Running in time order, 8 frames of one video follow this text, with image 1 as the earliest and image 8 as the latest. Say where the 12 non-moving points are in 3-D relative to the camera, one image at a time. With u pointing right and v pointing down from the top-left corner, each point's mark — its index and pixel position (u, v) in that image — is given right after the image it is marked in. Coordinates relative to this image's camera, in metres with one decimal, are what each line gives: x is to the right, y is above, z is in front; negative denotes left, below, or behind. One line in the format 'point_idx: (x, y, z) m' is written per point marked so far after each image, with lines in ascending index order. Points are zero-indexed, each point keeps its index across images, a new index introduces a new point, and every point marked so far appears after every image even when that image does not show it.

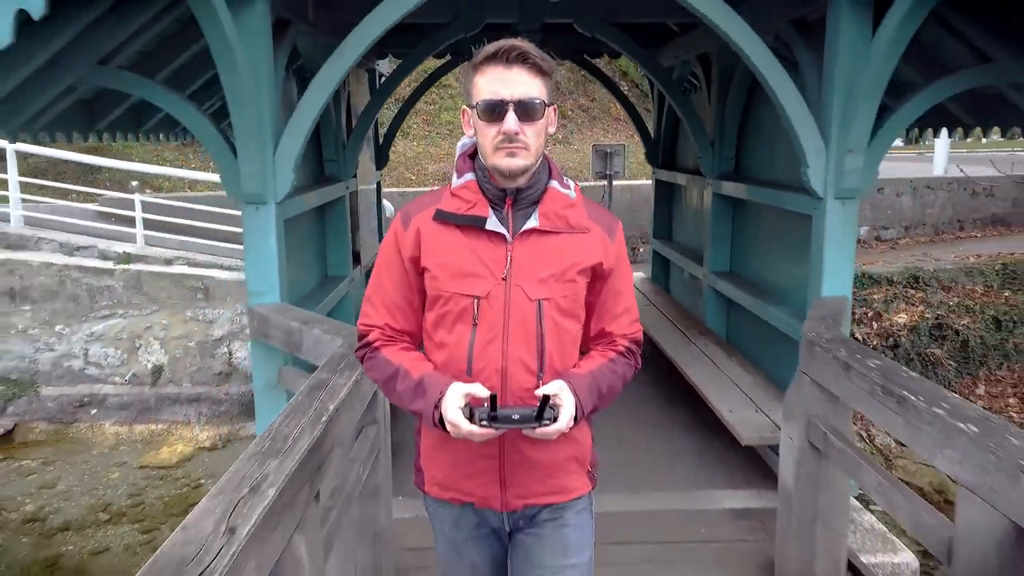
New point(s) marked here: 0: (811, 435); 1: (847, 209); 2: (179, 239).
0: (+0.6, -0.3, +2.3) m
1: (+0.8, +0.2, +2.9) m
2: (-2.0, +0.3, +7.8) m
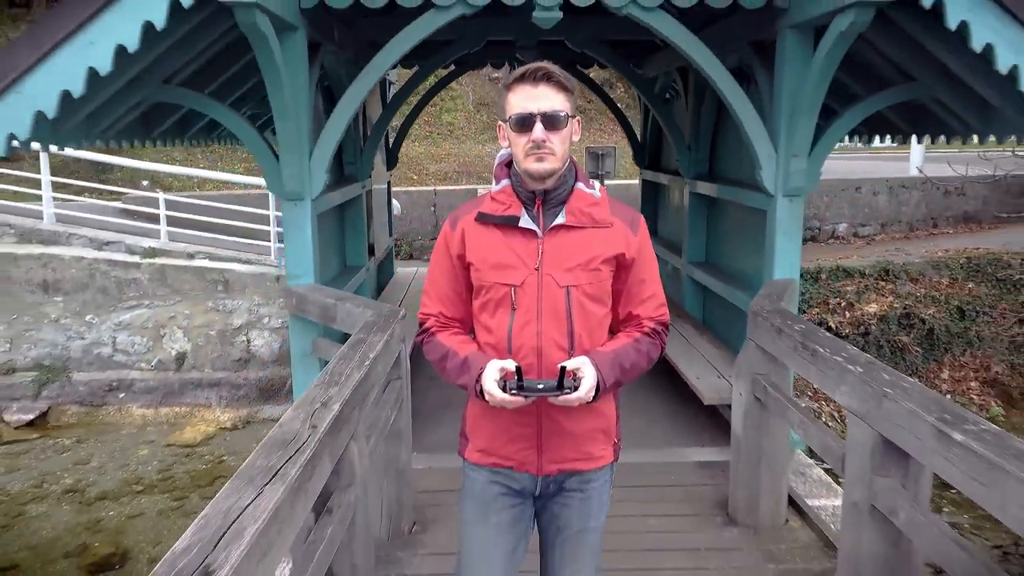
0: (+0.6, -0.2, +2.9) m
1: (+0.8, +0.2, +3.5) m
2: (-2.0, +0.3, +8.3) m
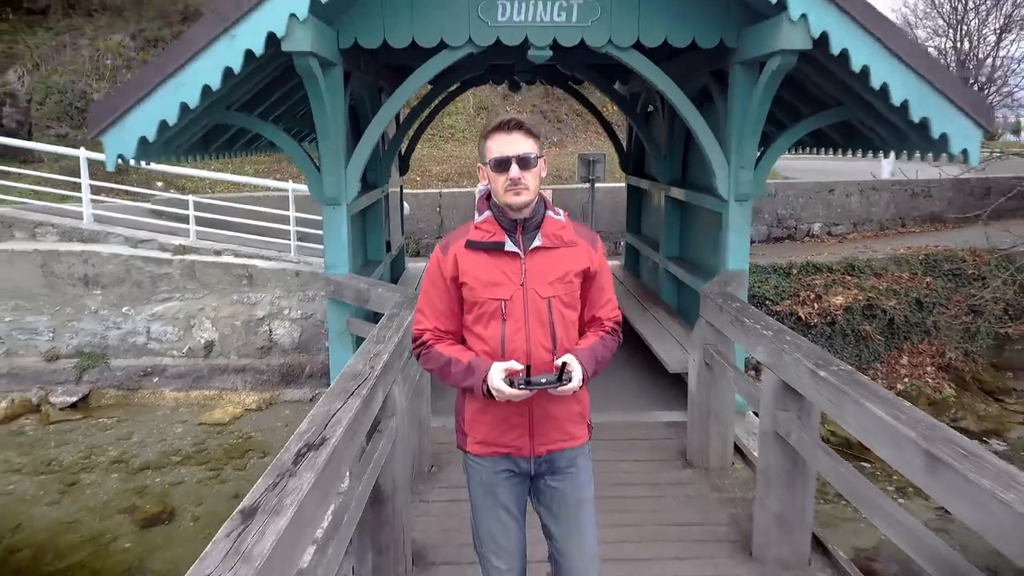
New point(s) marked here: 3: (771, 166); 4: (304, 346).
0: (+0.5, -0.2, +3.6) m
1: (+0.8, +0.3, +4.2) m
2: (-2.0, +0.4, +9.0) m
3: (+0.9, +0.4, +4.2) m
4: (-1.3, -0.4, +8.4) m
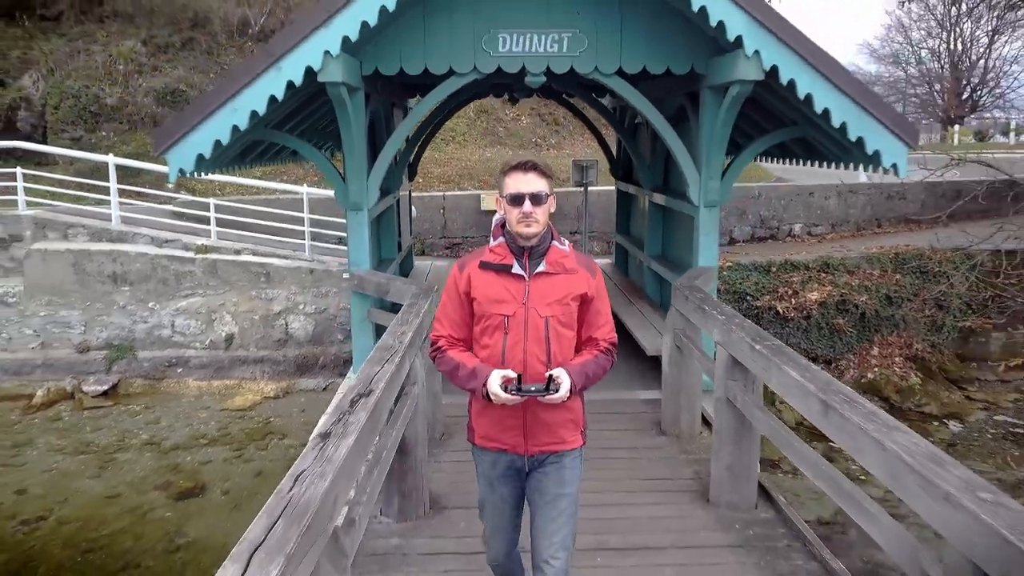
0: (+0.5, -0.2, +4.2) m
1: (+0.8, +0.3, +4.8) m
2: (-2.0, +0.4, +9.6) m
3: (+0.9, +0.4, +4.8) m
4: (-1.4, -0.3, +9.0) m
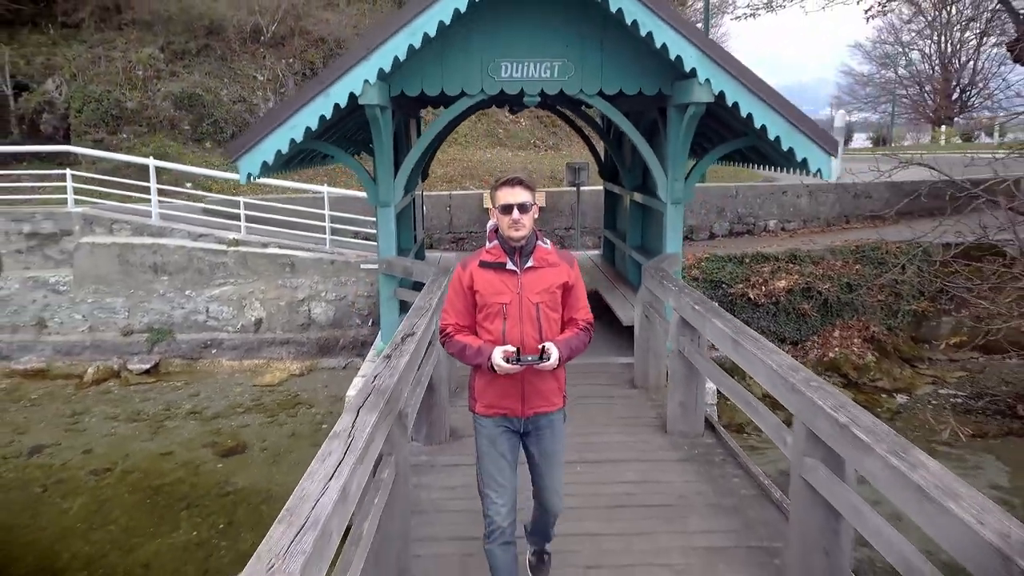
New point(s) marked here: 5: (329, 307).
0: (+0.5, -0.1, +5.3) m
1: (+0.8, +0.4, +5.9) m
2: (-2.0, +0.5, +10.7) m
3: (+0.9, +0.5, +5.8) m
4: (-1.4, -0.3, +10.0) m
5: (-1.4, -0.2, +10.0) m
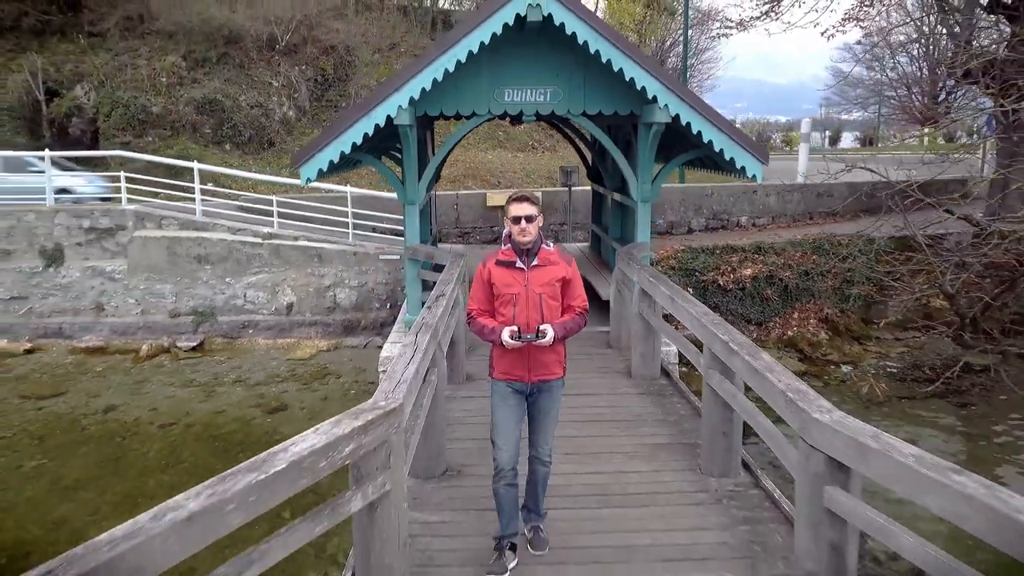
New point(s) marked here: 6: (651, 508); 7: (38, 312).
0: (+0.6, 0.0, +6.7) m
1: (+0.8, +0.5, +7.3) m
2: (-2.0, +0.6, +12.1) m
3: (+0.9, +0.6, +7.2) m
4: (-1.4, -0.2, +11.4) m
5: (-1.4, 0.0, +11.4) m
6: (+0.4, -0.7, +4.0) m
7: (-4.3, -0.2, +11.7) m
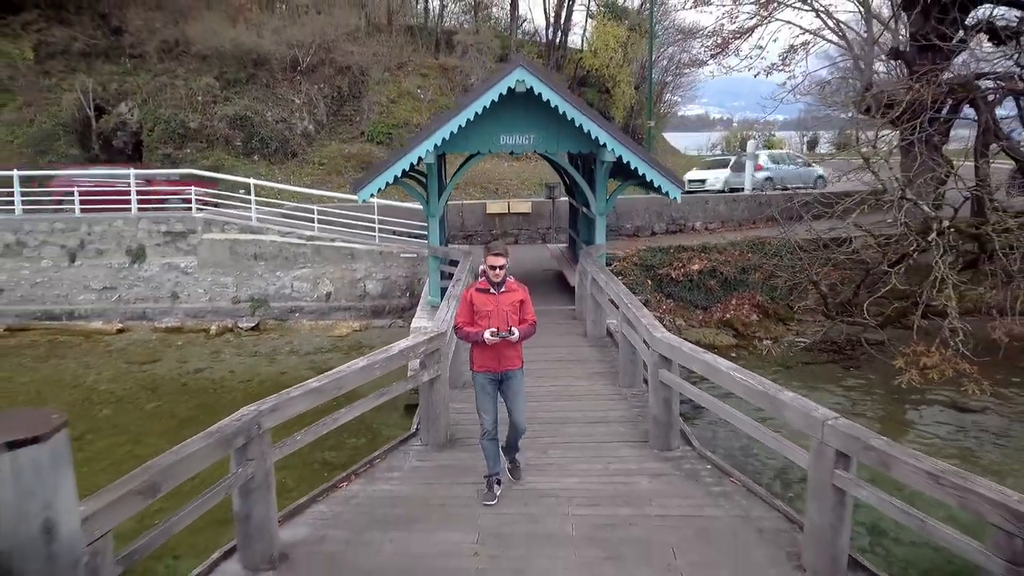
0: (+0.5, +0.1, +9.5) m
1: (+0.7, +0.5, +10.1) m
2: (-2.1, +0.7, +14.9) m
3: (+0.8, +0.7, +10.0) m
4: (-1.4, -0.1, +14.2) m
5: (-1.5, 0.0, +14.2) m
6: (+0.4, -0.6, +6.8) m
7: (-4.4, -0.1, +14.5) m
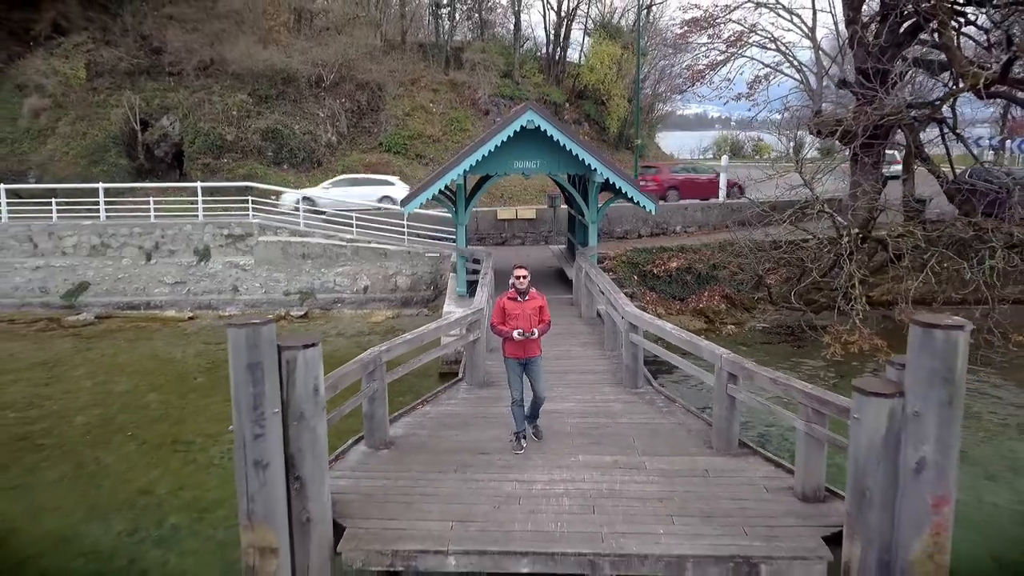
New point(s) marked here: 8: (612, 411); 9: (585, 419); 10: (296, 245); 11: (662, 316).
0: (+0.6, +0.2, +12.2) m
1: (+0.8, +0.6, +12.7) m
2: (-2.0, +0.8, +17.6) m
3: (+0.9, +0.8, +12.7) m
4: (-1.3, 0.0, +16.9) m
5: (-1.4, +0.1, +16.9) m
6: (+0.5, -0.5, +9.5) m
7: (-4.3, -0.1, +17.1) m
8: (+0.6, -0.7, +7.8) m
9: (+0.4, -0.8, +7.6) m
10: (-2.9, +0.6, +17.0) m
11: (+1.8, -0.3, +15.6) m
